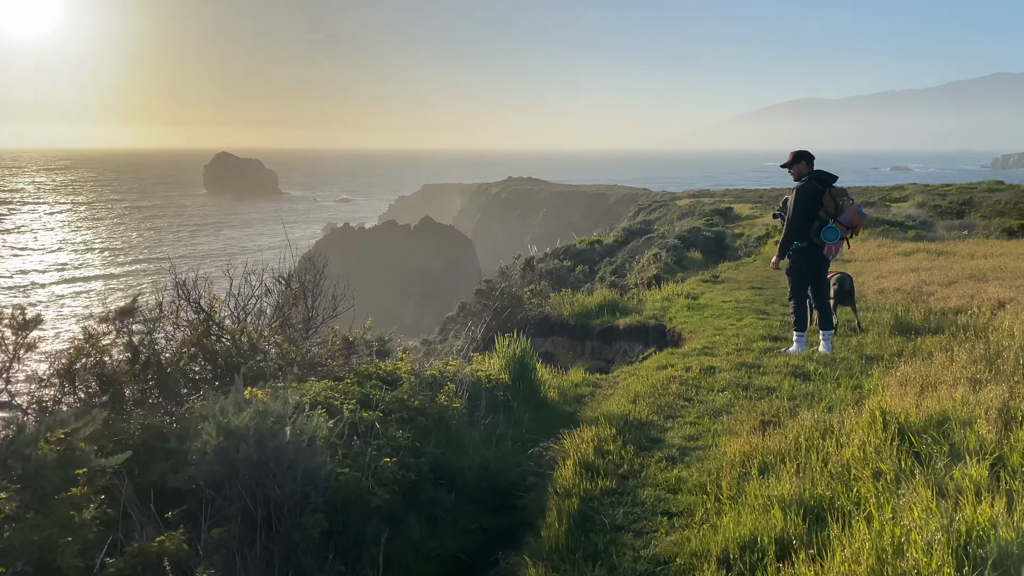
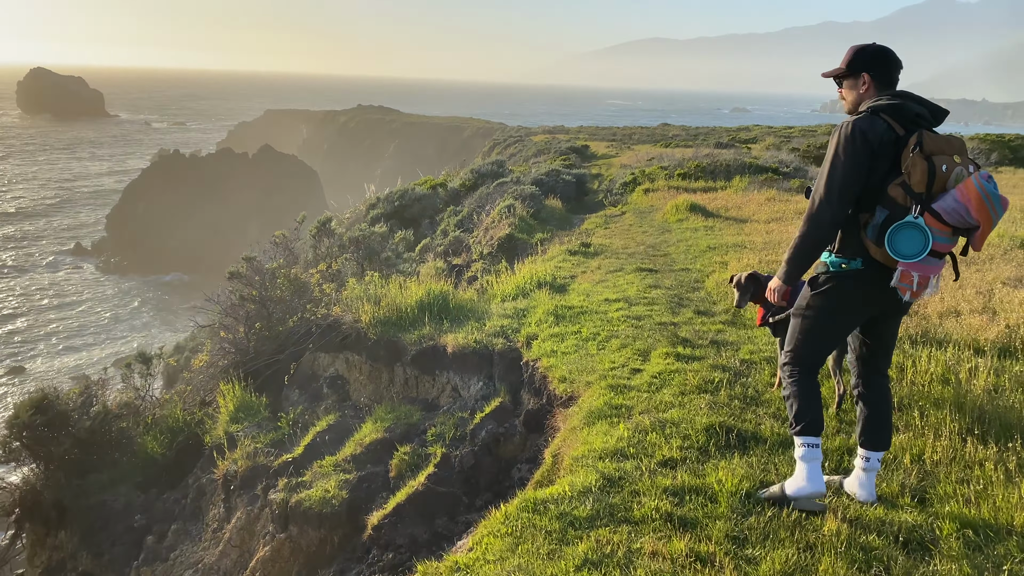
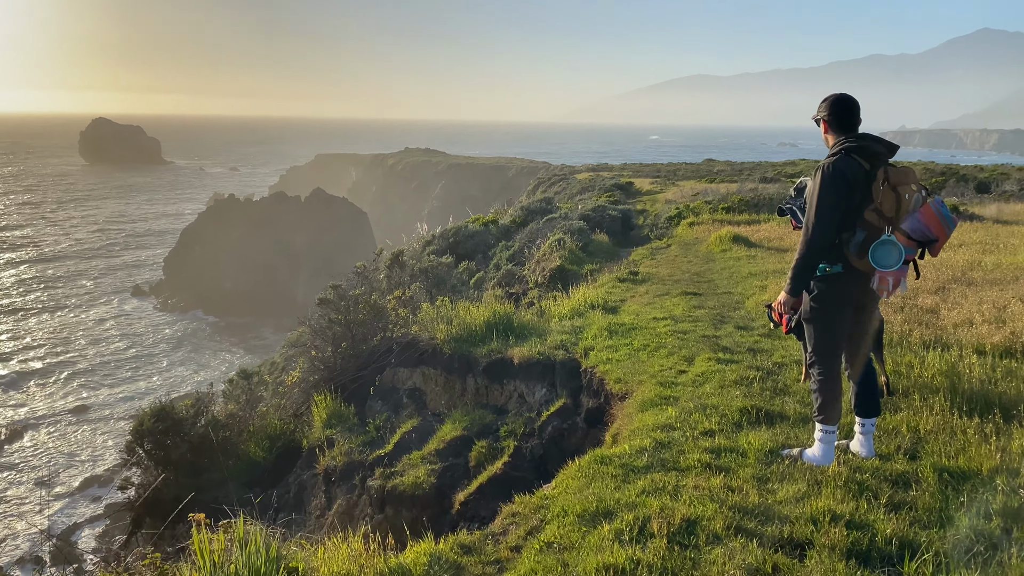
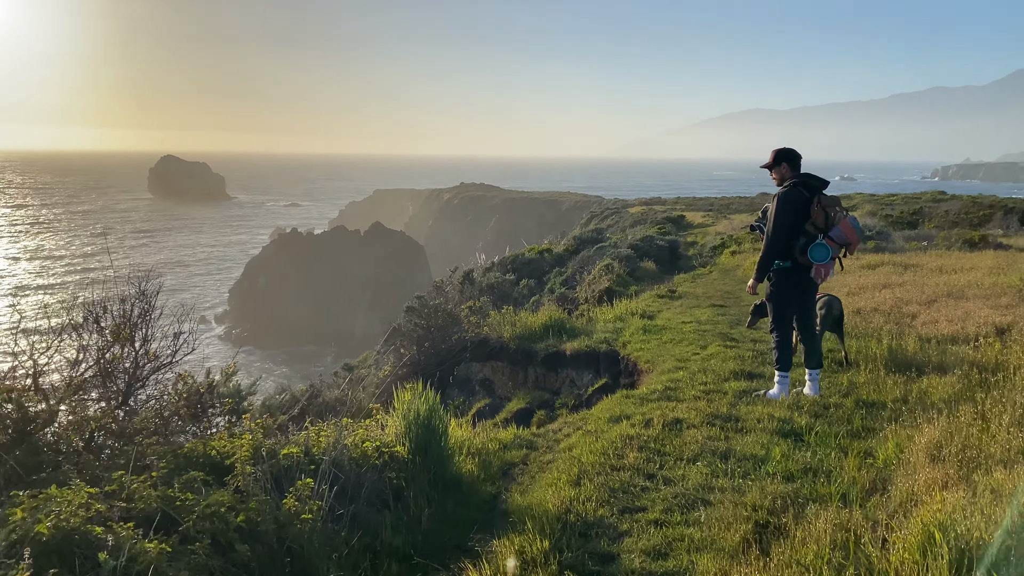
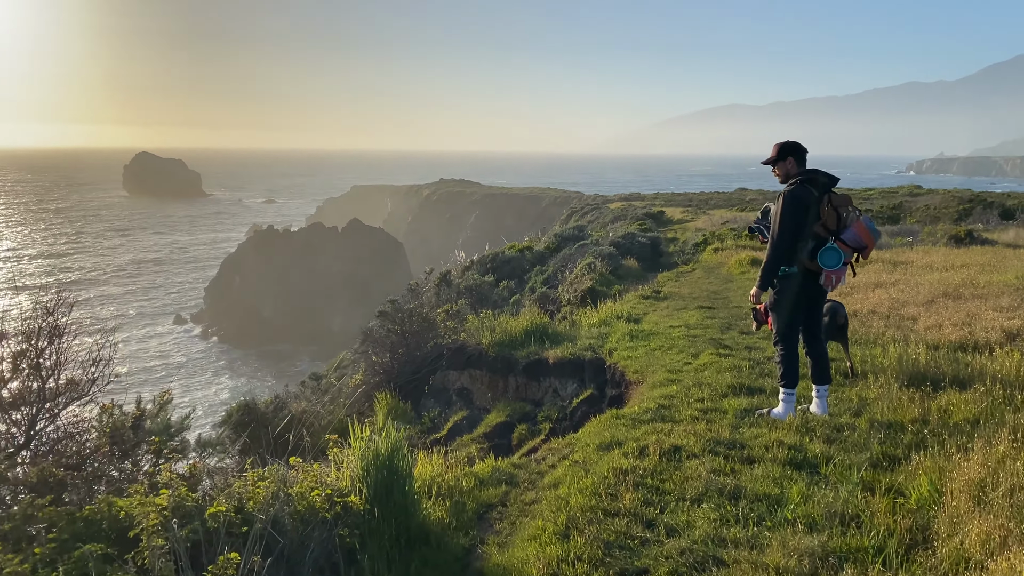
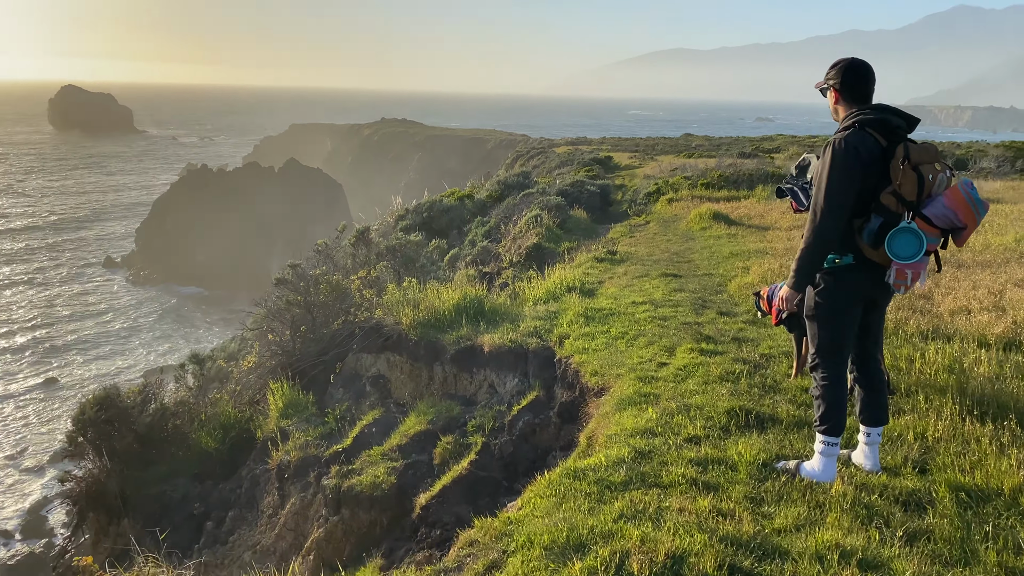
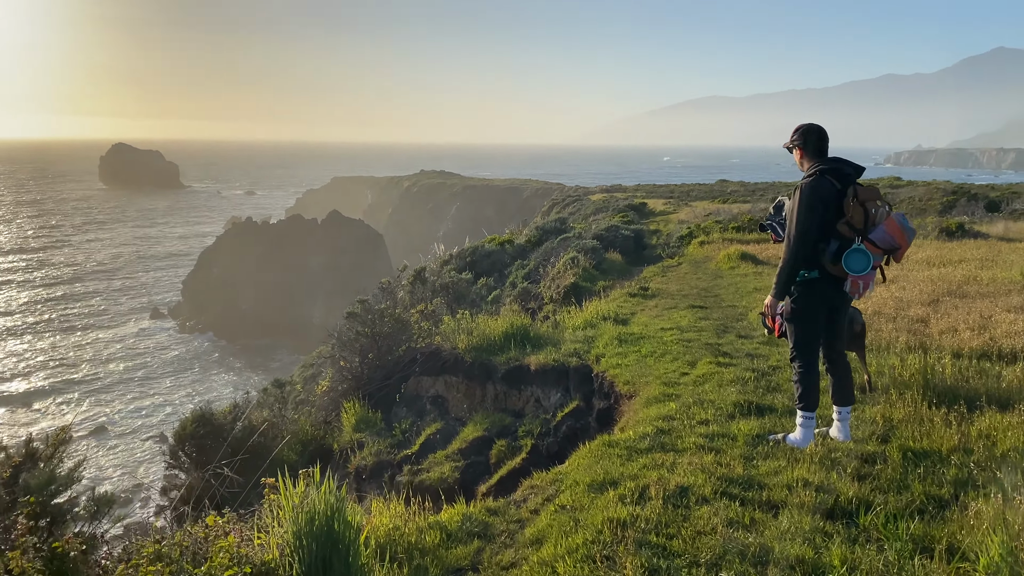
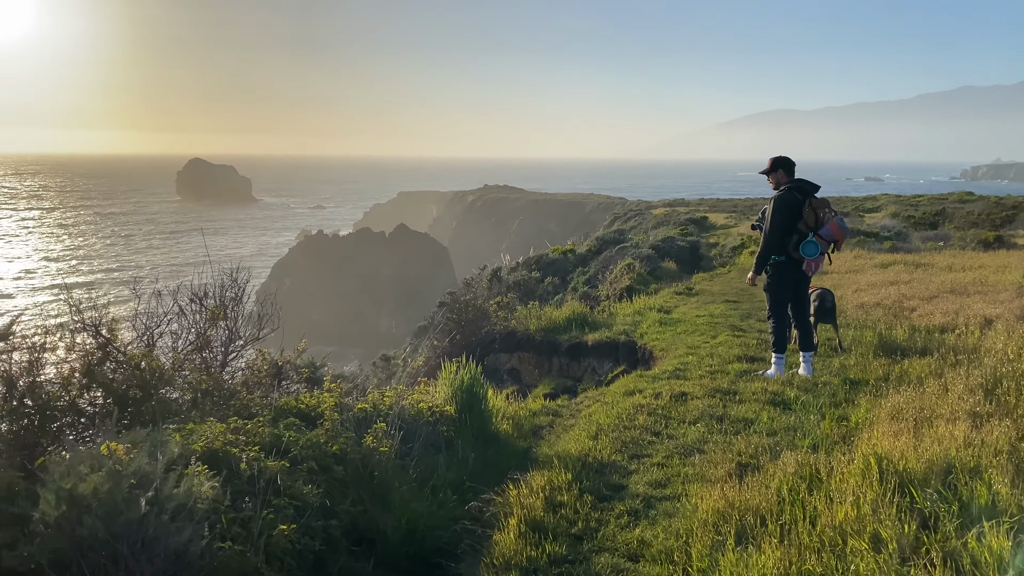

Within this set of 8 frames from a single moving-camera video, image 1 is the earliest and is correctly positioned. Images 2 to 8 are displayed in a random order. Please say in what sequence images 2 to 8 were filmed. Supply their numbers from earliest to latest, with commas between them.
8, 4, 5, 7, 3, 6, 2
